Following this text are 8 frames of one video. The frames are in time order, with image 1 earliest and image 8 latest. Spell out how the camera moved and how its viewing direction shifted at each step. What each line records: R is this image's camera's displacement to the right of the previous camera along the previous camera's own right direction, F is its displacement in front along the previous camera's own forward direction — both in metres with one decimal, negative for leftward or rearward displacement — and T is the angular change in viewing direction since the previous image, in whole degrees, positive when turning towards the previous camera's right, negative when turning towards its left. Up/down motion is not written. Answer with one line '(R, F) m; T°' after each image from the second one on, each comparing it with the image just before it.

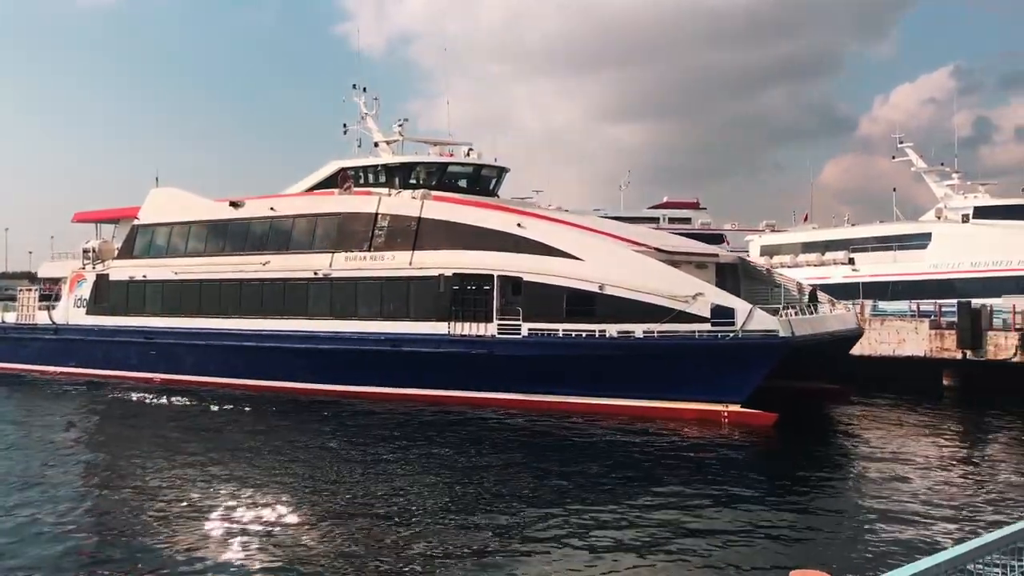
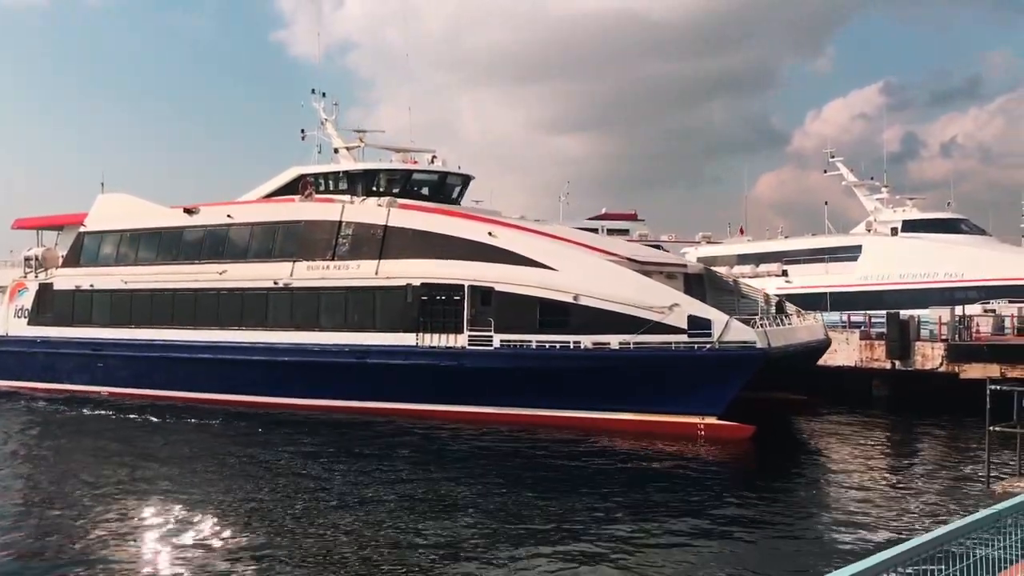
(-0.3, +0.4) m; +3°
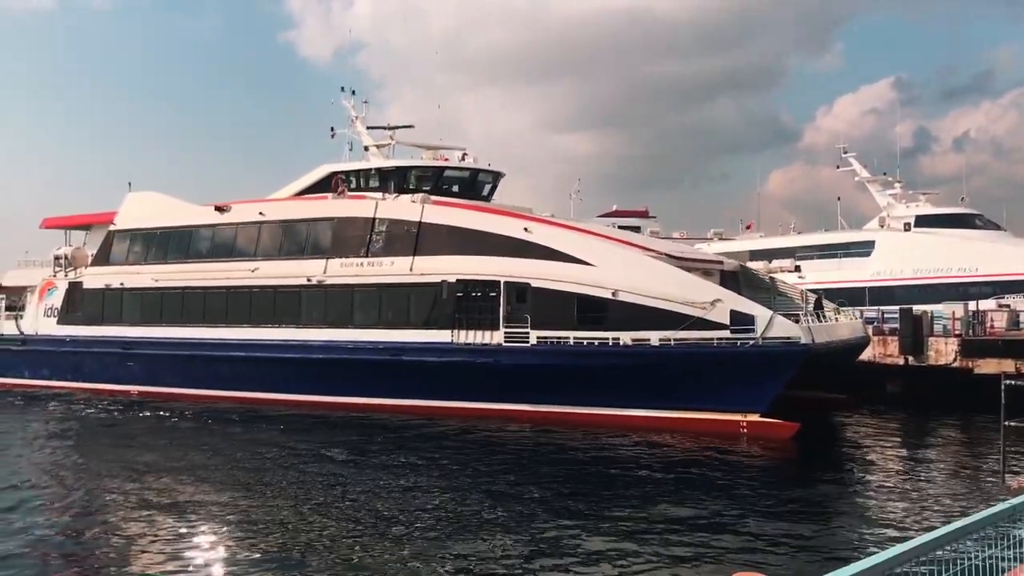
(-0.4, +0.1) m; -1°
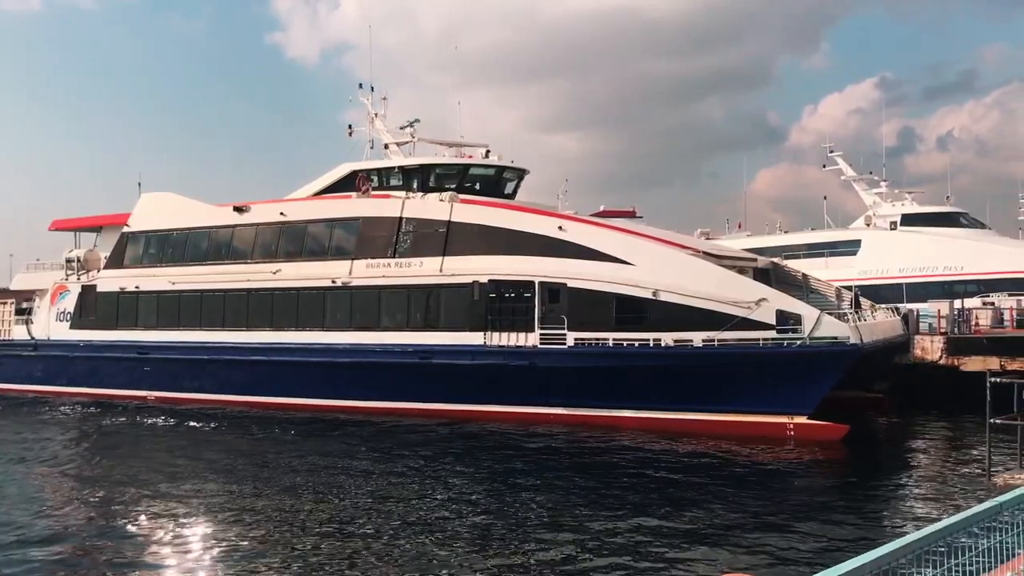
(-0.6, +0.3) m; 0°
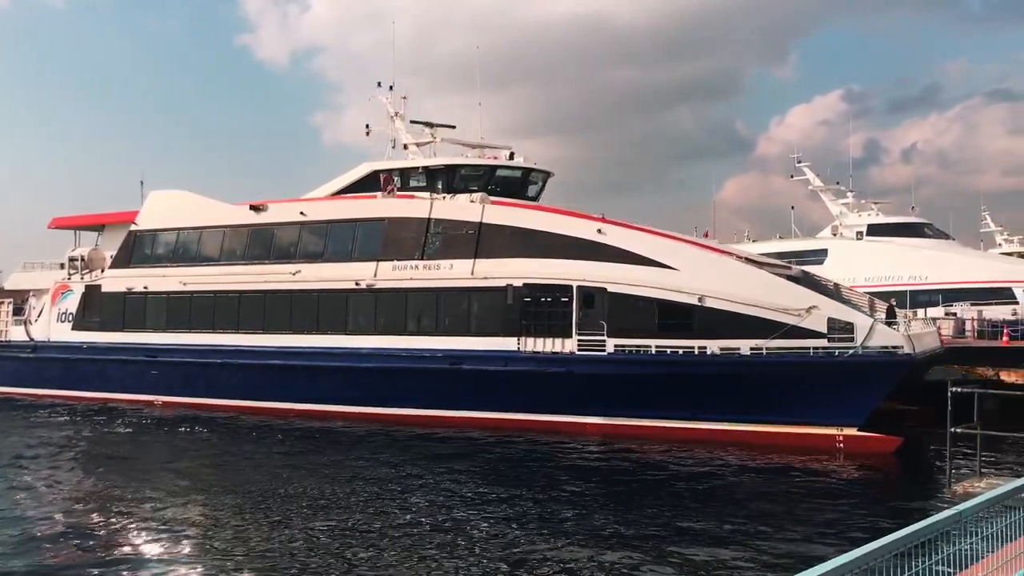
(-0.8, +0.4) m; +1°
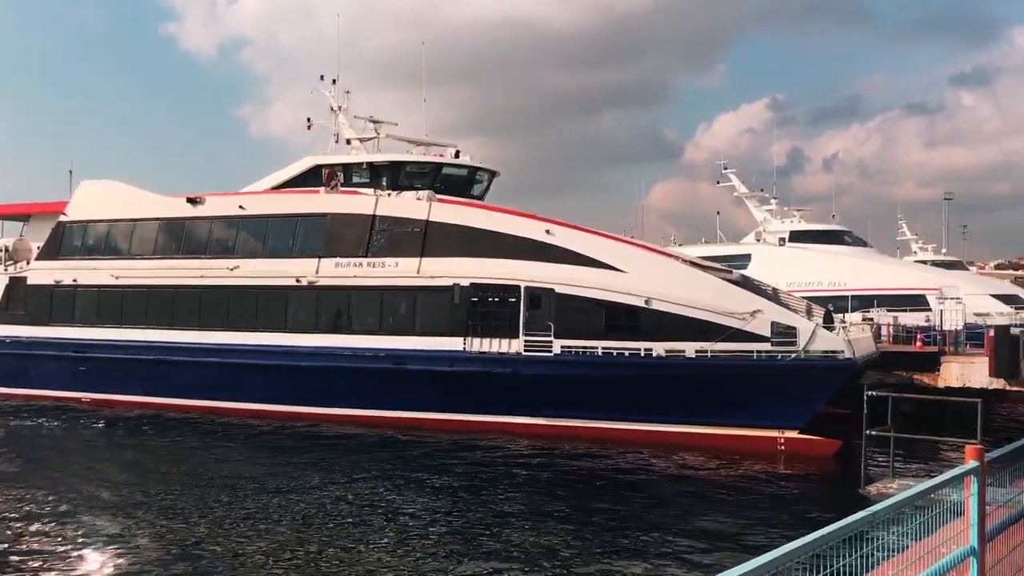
(0.0, +0.2) m; +4°
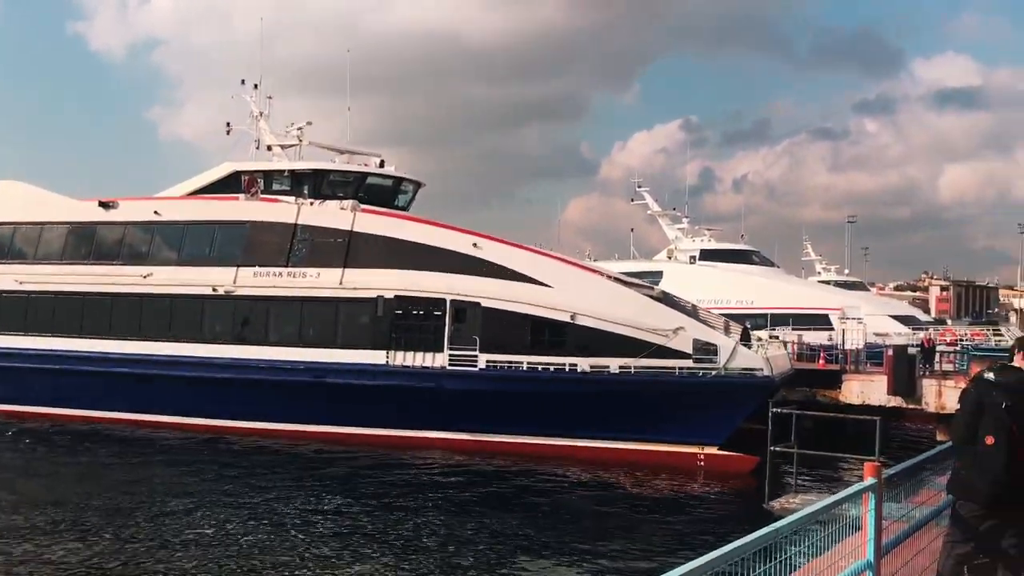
(0.0, +0.1) m; +5°
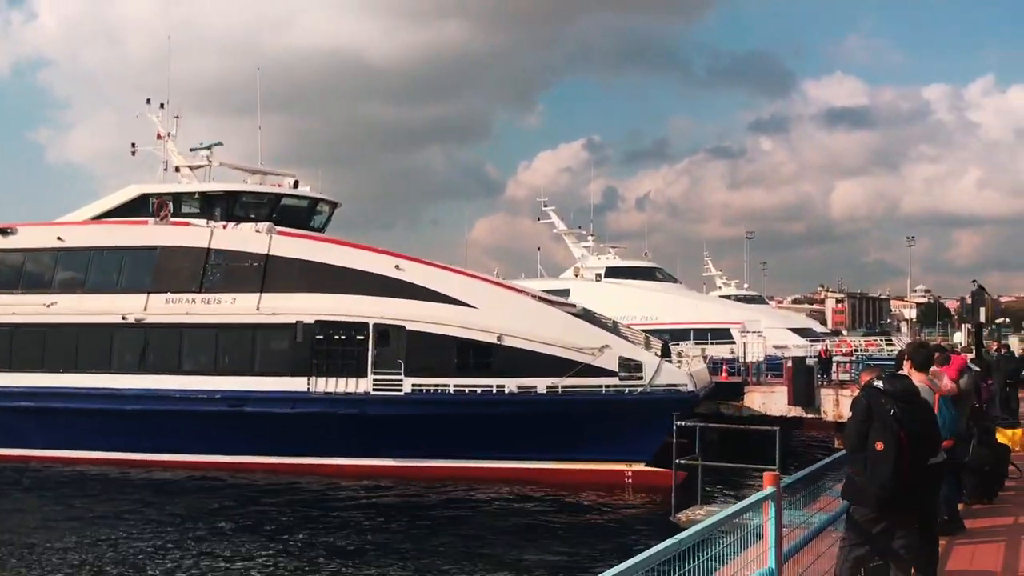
(-0.1, +0.1) m; +6°
